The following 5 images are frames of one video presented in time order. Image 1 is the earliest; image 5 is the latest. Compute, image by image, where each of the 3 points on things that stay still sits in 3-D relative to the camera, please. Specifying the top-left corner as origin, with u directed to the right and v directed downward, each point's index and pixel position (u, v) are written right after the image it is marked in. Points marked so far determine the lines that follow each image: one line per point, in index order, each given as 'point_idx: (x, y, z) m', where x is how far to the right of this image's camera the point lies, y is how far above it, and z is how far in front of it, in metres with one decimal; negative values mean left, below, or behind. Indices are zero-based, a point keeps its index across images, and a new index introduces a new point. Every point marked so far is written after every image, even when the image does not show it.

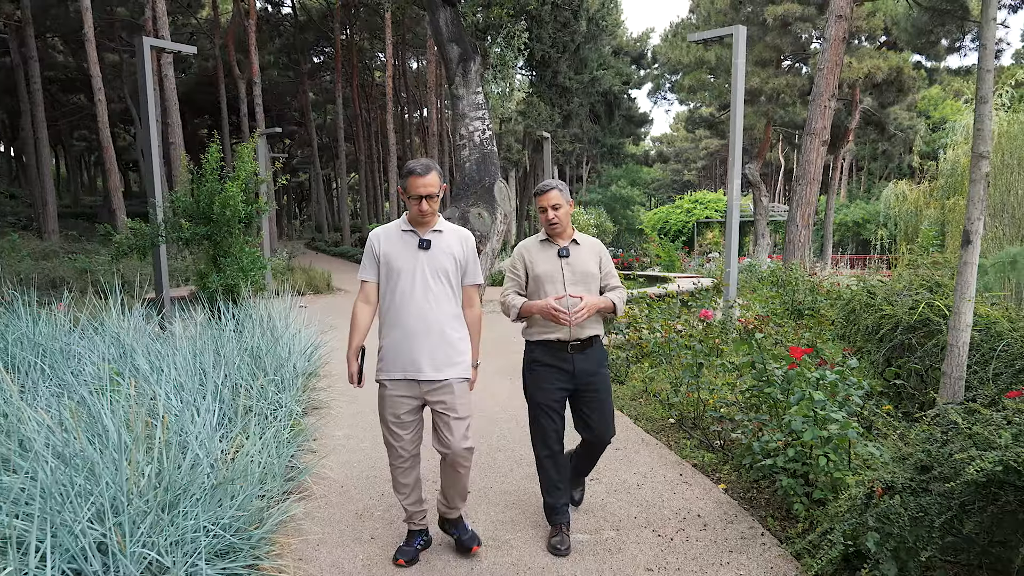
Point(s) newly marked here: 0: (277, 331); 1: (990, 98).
0: (-1.5, -0.3, +4.9) m
1: (+1.9, +0.8, +3.0) m
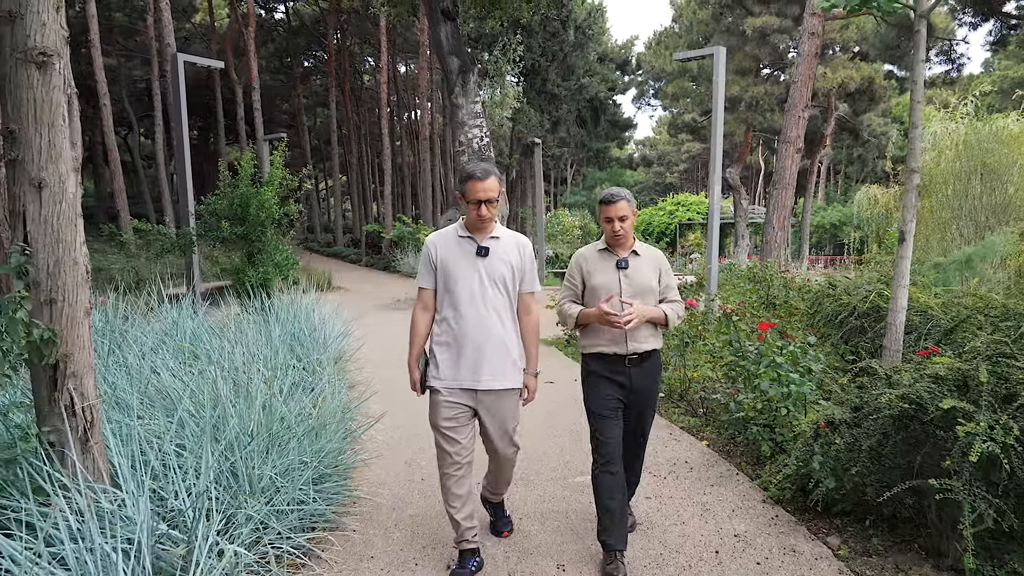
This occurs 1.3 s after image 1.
0: (-1.4, -0.2, +5.5) m
1: (+2.0, +0.8, +3.8) m
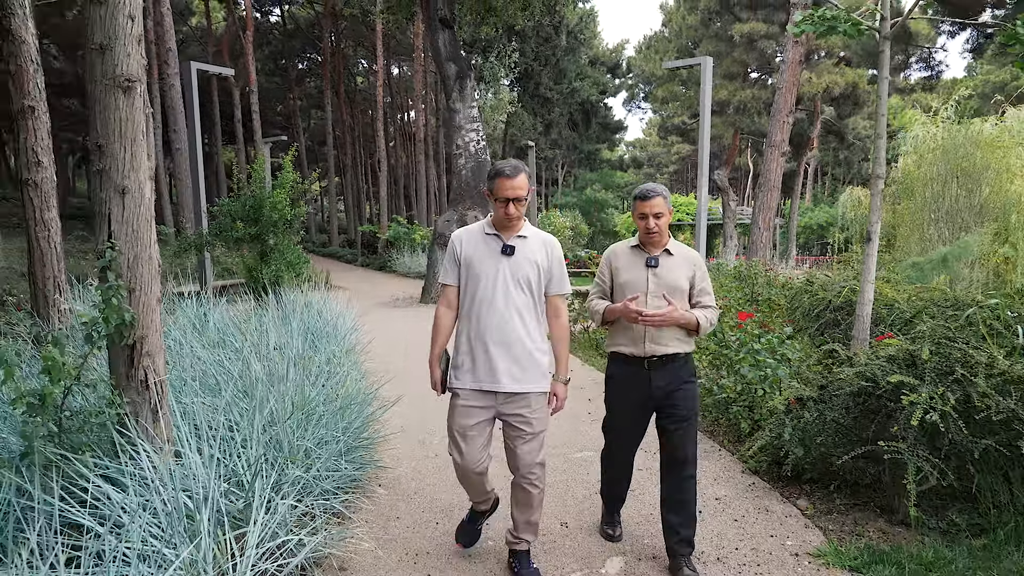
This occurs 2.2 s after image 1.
0: (-1.4, -0.2, +5.9) m
1: (+2.0, +0.9, +4.2) m
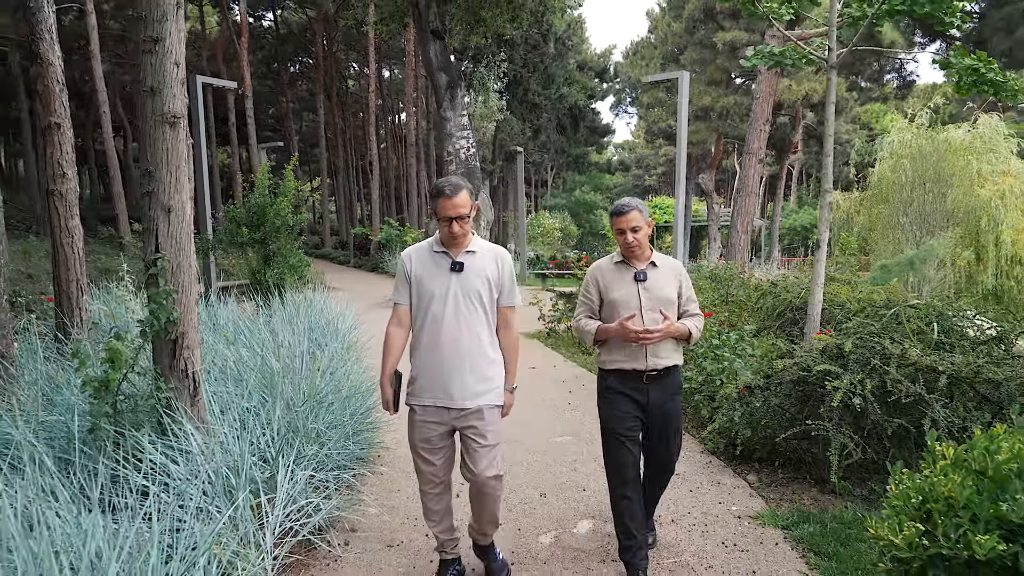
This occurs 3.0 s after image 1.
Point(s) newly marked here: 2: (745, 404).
0: (-1.5, -0.2, +6.3) m
1: (+2.0, +0.8, +4.7) m
2: (+1.1, -0.6, +3.7) m
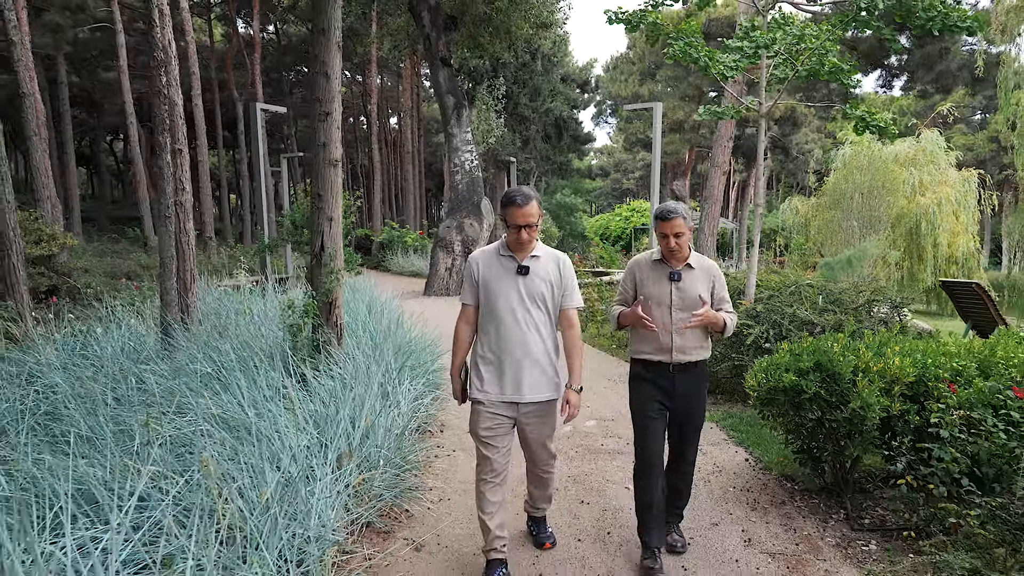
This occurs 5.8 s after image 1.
0: (-1.4, -0.1, +8.0) m
1: (+2.1, +0.9, +6.4) m
2: (+1.3, -0.5, +5.5) m
